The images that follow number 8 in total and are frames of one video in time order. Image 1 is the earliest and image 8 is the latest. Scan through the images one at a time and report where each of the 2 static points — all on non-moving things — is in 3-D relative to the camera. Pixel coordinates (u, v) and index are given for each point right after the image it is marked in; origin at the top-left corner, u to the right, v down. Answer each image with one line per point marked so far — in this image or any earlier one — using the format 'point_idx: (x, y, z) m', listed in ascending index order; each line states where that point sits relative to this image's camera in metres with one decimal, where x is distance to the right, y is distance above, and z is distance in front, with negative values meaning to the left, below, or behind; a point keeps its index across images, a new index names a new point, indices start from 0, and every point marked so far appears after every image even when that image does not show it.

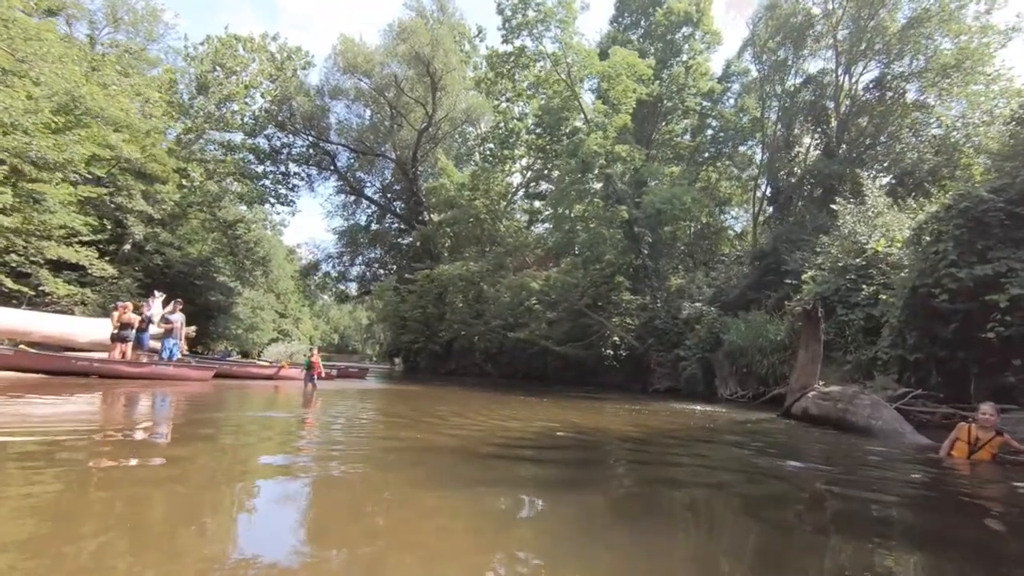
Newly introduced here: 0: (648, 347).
0: (+5.0, -2.2, +19.8) m
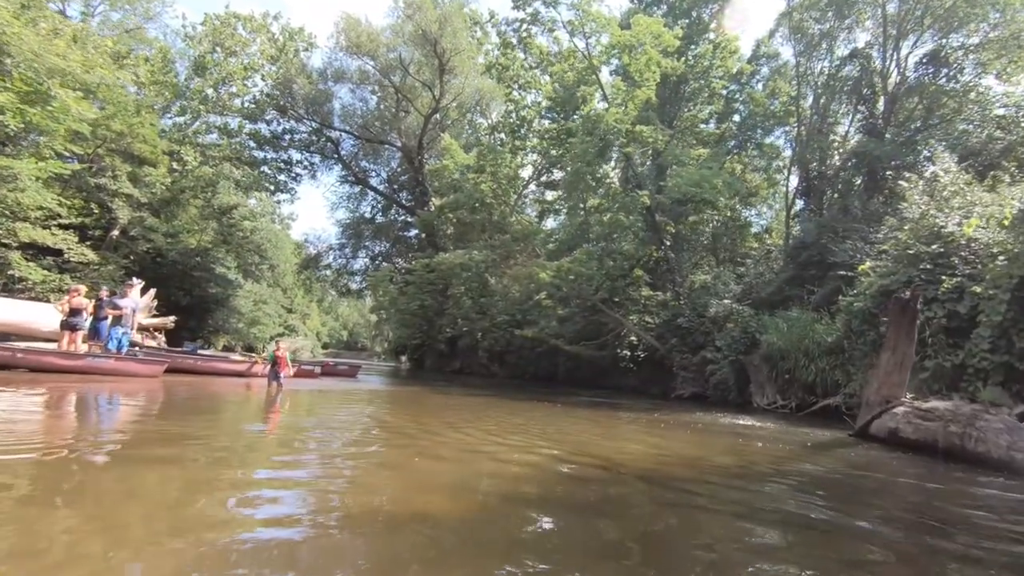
0: (+5.3, -2.0, +17.9) m
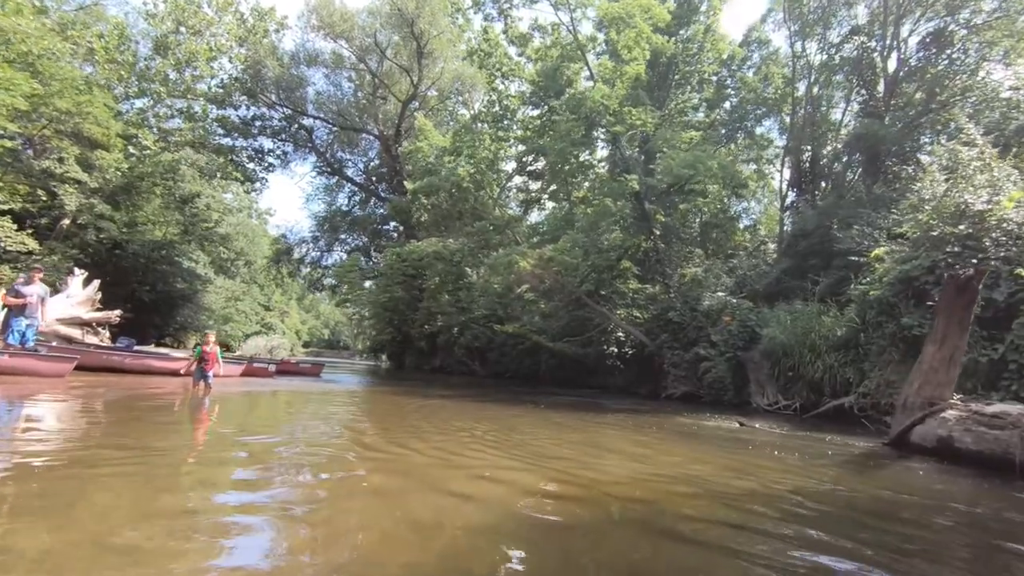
0: (+4.6, -1.8, +16.8) m
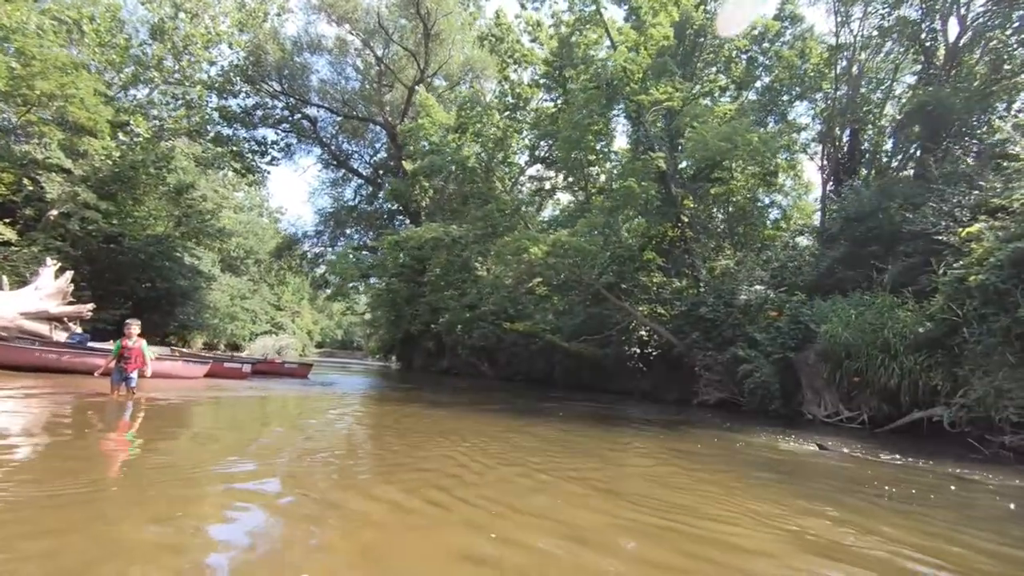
0: (+4.9, -1.6, +15.0) m
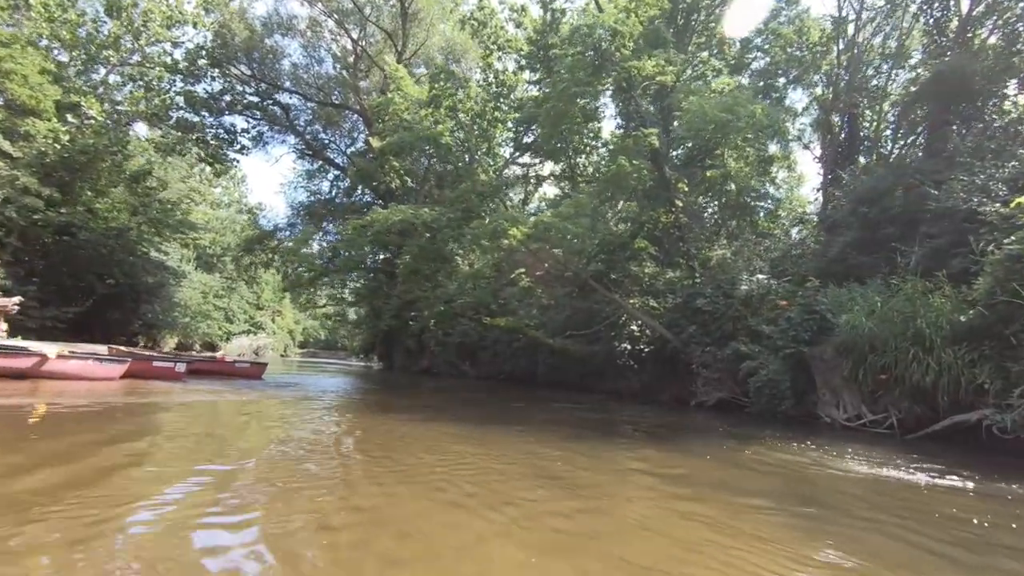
0: (+4.4, -1.3, +13.7) m
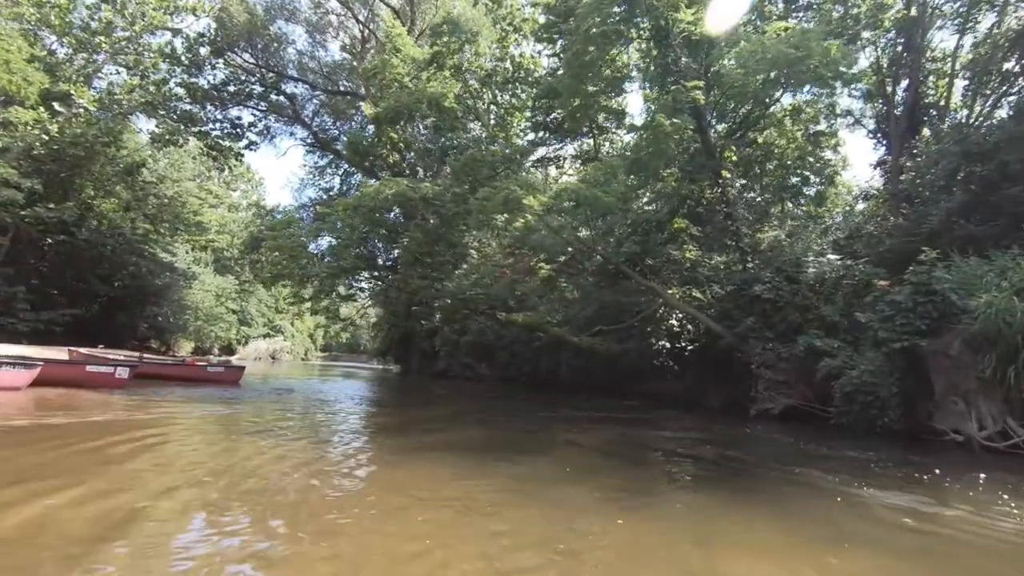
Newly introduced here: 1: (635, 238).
0: (+4.8, -1.0, +11.5) m
1: (+2.8, +1.1, +12.3) m
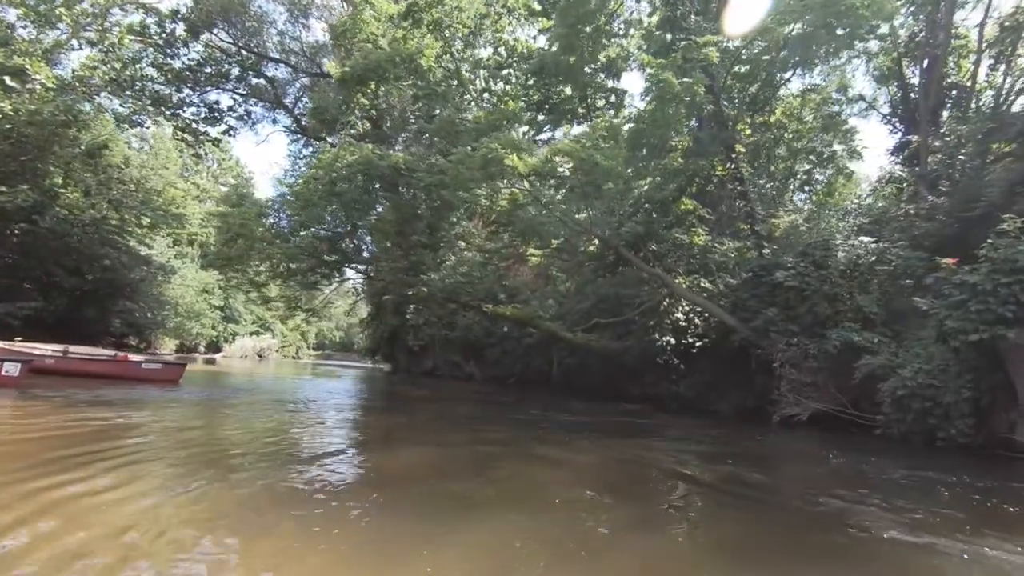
0: (+4.5, -0.8, +10.1) m
1: (+2.5, +1.4, +10.9) m
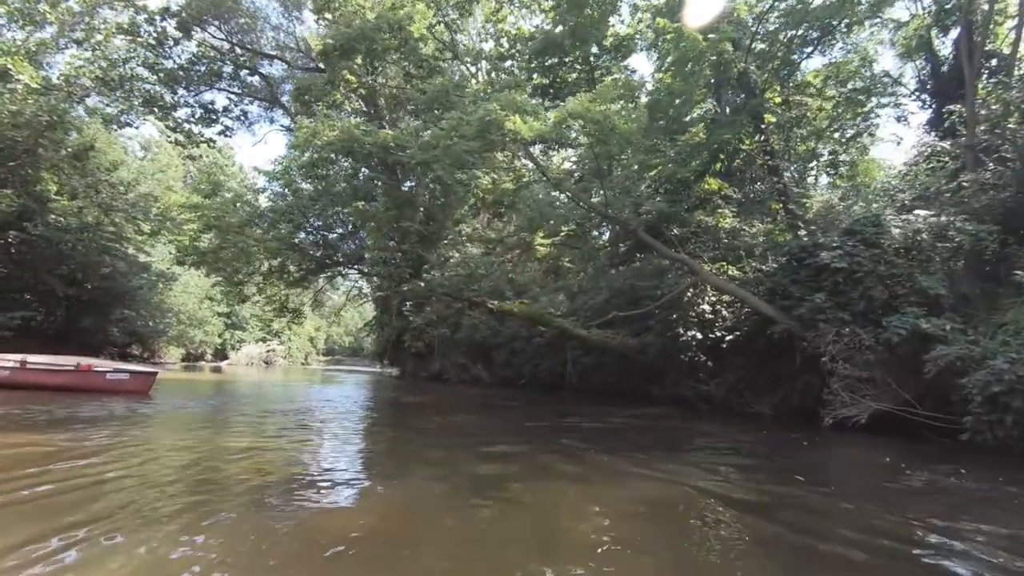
0: (+4.6, -0.5, +9.0) m
1: (+2.6, +1.6, +9.8) m
